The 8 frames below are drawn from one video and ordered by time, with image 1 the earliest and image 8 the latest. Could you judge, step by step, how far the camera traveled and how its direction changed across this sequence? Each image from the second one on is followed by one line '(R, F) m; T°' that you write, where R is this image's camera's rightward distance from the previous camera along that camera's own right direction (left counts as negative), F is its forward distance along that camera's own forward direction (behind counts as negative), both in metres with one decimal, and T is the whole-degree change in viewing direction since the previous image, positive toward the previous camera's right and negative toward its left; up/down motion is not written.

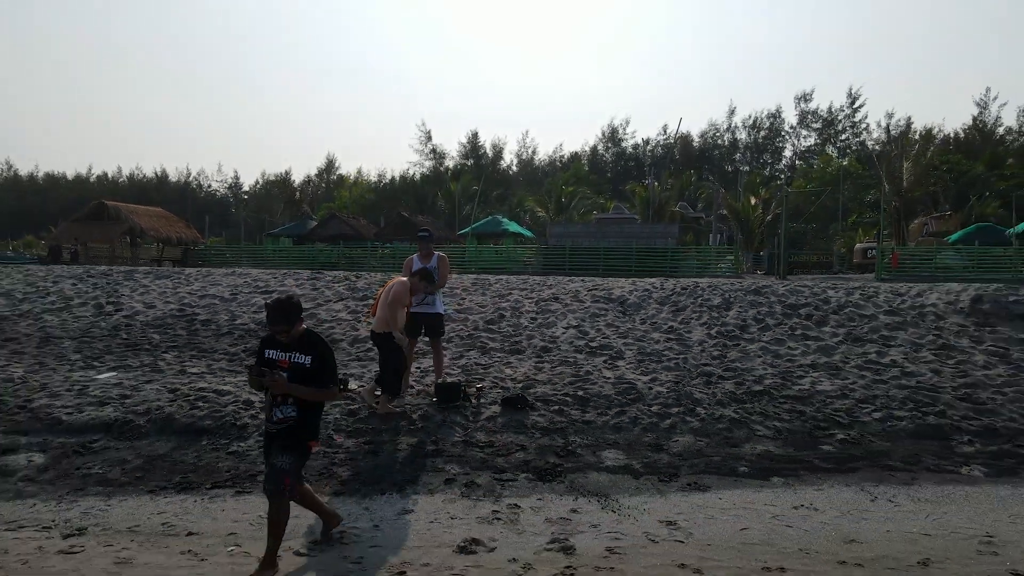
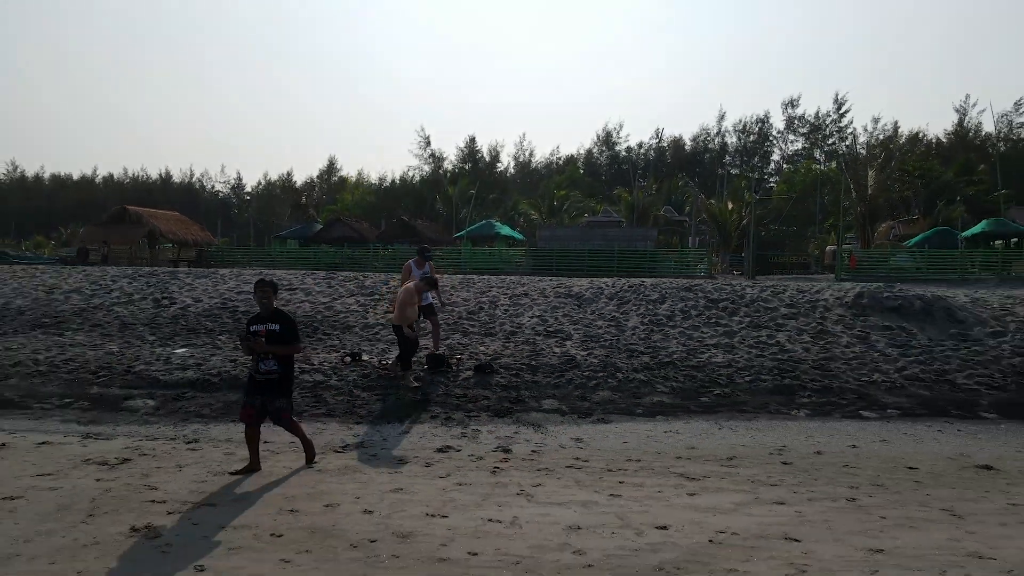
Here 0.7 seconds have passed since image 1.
(+0.2, -1.6) m; 0°
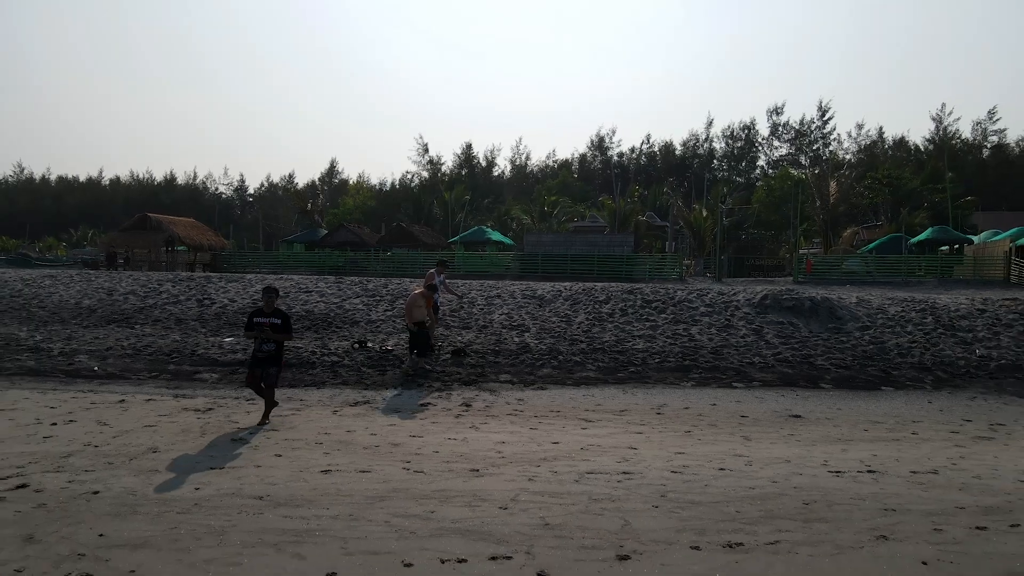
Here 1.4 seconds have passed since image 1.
(+0.3, -1.9) m; 0°
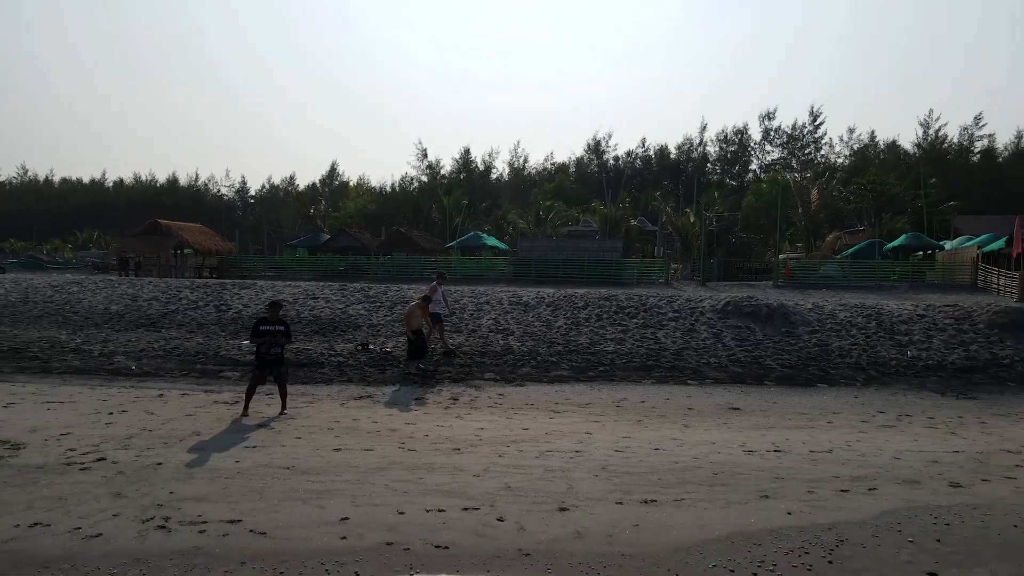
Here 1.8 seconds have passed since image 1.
(+0.2, -1.1) m; 0°
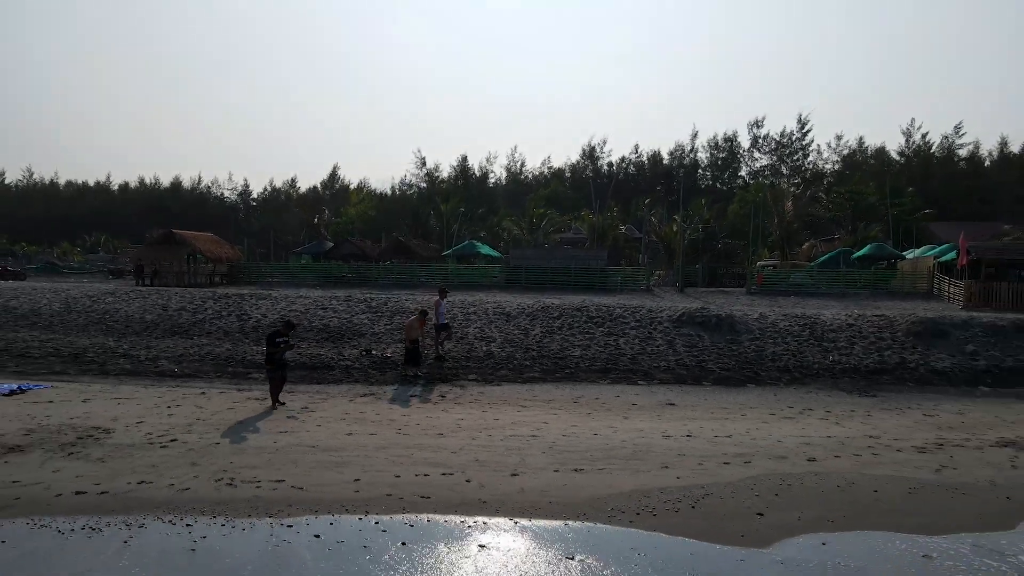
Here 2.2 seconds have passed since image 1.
(+0.3, -1.6) m; 0°
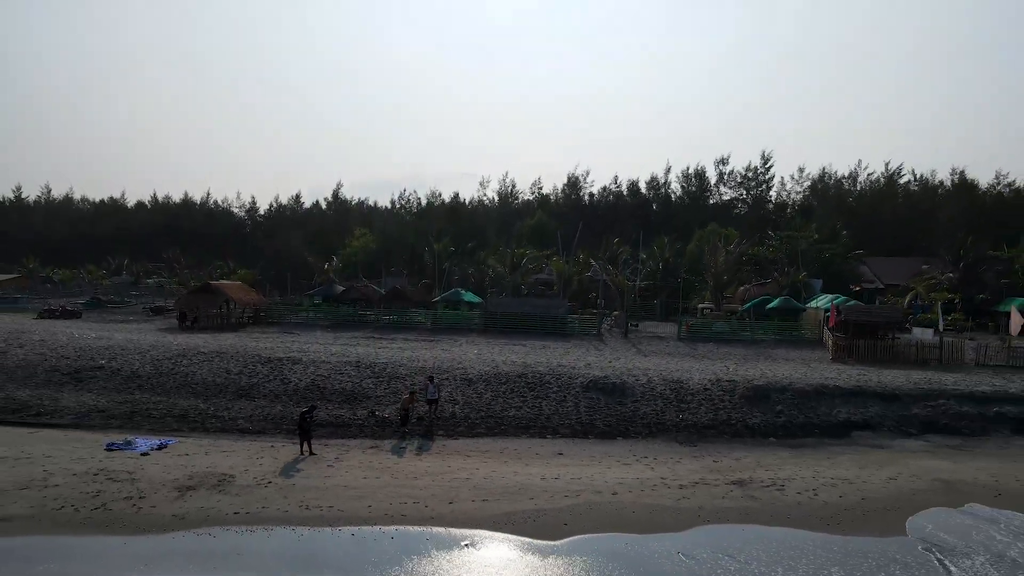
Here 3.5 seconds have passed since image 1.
(+1.0, -5.4) m; 0°
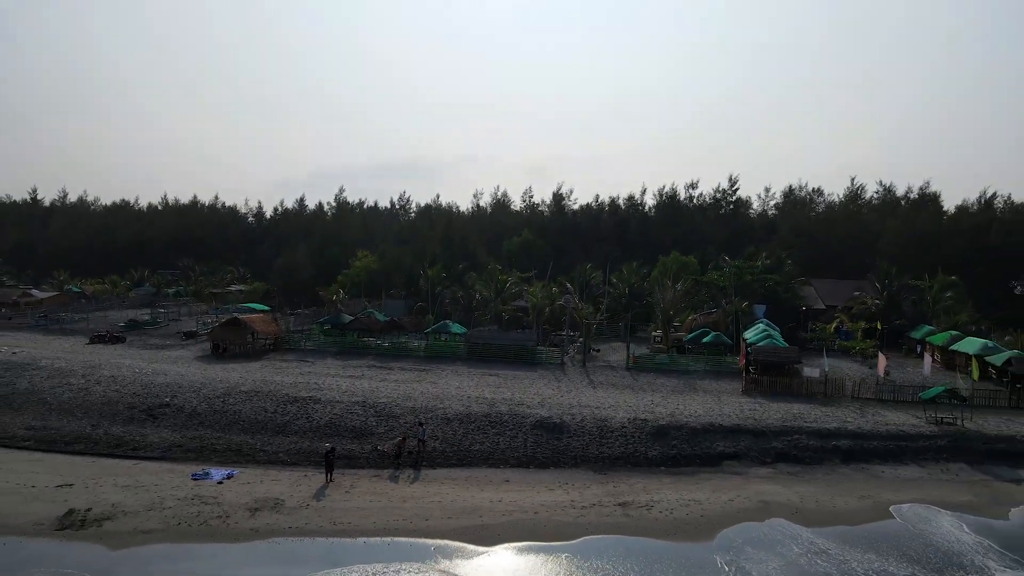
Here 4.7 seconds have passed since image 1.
(+1.1, -5.9) m; 0°
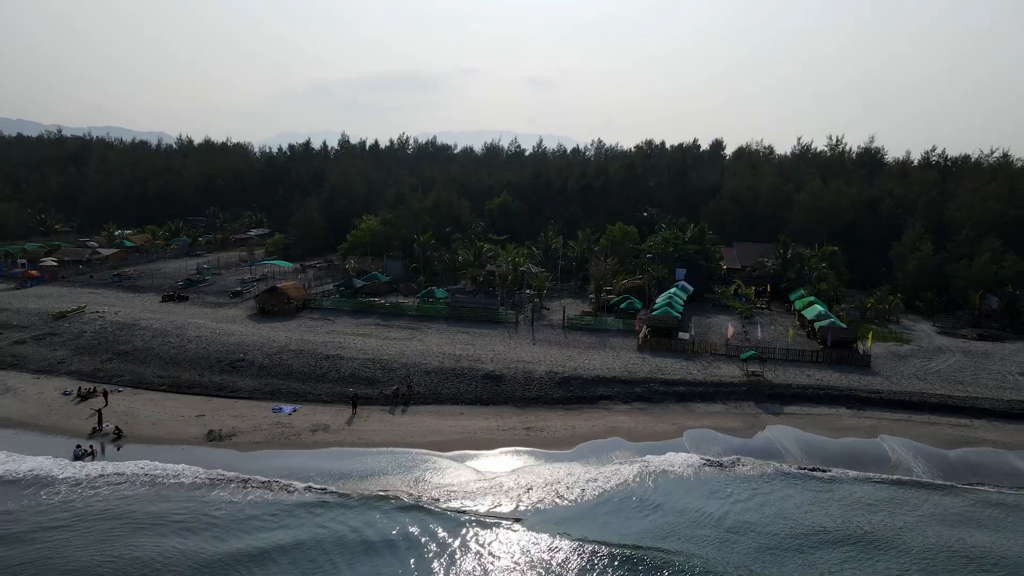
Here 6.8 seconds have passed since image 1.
(+2.3, -12.2) m; 0°
